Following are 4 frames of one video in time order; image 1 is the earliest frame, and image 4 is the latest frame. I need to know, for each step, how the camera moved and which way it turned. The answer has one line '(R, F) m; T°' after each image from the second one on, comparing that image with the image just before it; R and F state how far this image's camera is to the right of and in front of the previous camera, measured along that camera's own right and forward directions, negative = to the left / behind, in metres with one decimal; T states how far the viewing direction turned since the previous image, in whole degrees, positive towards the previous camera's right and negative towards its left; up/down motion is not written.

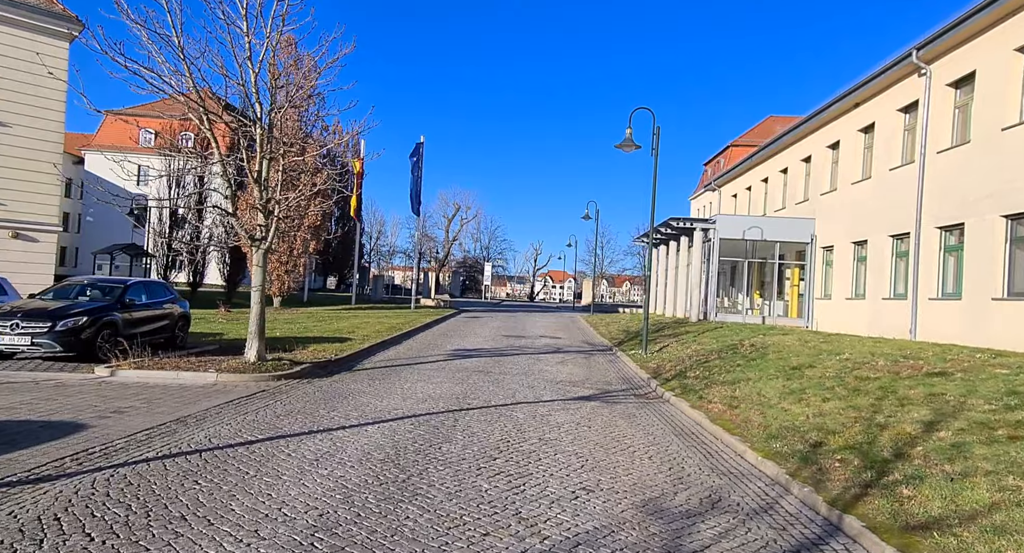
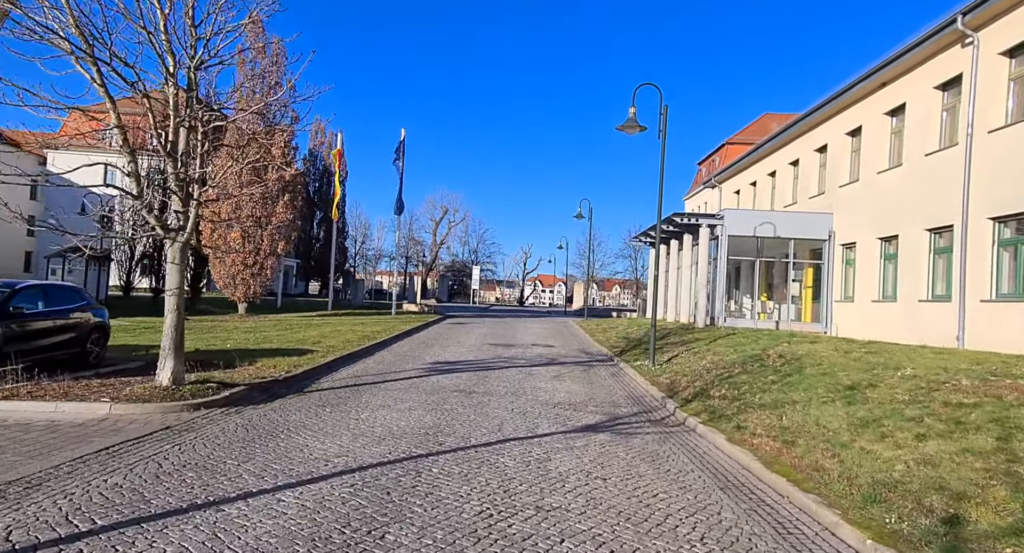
(0.0, +2.4) m; +1°
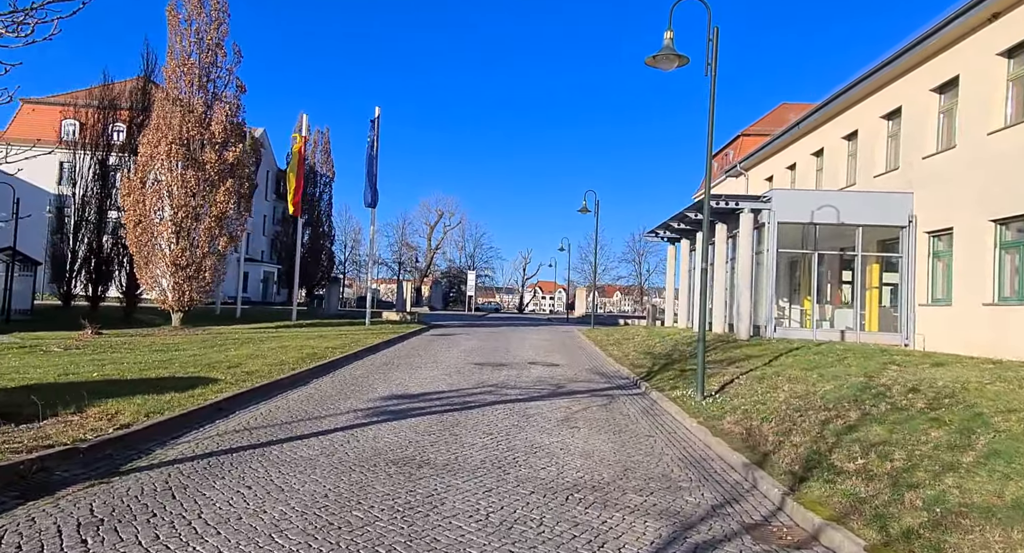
(+0.2, +5.0) m; 0°
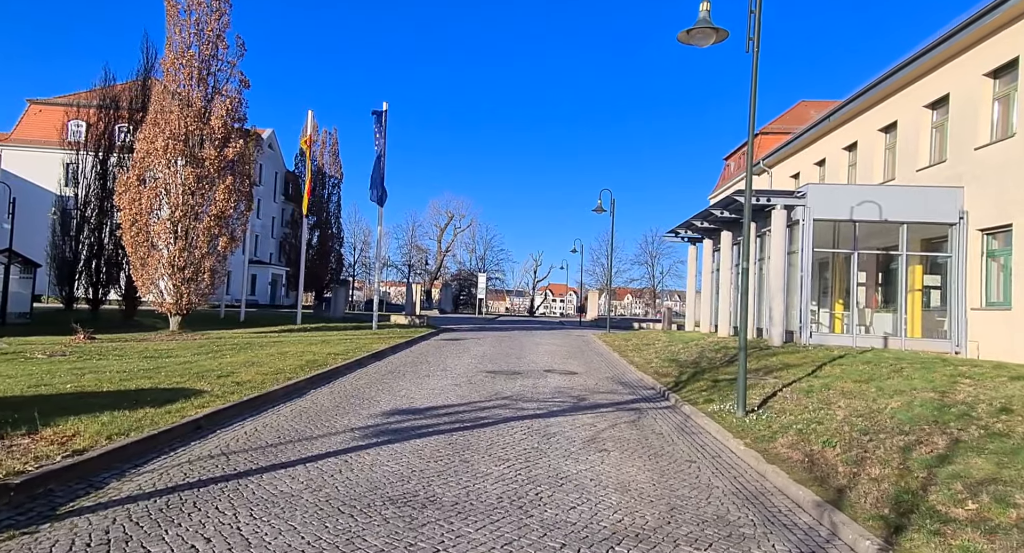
(-0.1, +1.2) m; -1°
